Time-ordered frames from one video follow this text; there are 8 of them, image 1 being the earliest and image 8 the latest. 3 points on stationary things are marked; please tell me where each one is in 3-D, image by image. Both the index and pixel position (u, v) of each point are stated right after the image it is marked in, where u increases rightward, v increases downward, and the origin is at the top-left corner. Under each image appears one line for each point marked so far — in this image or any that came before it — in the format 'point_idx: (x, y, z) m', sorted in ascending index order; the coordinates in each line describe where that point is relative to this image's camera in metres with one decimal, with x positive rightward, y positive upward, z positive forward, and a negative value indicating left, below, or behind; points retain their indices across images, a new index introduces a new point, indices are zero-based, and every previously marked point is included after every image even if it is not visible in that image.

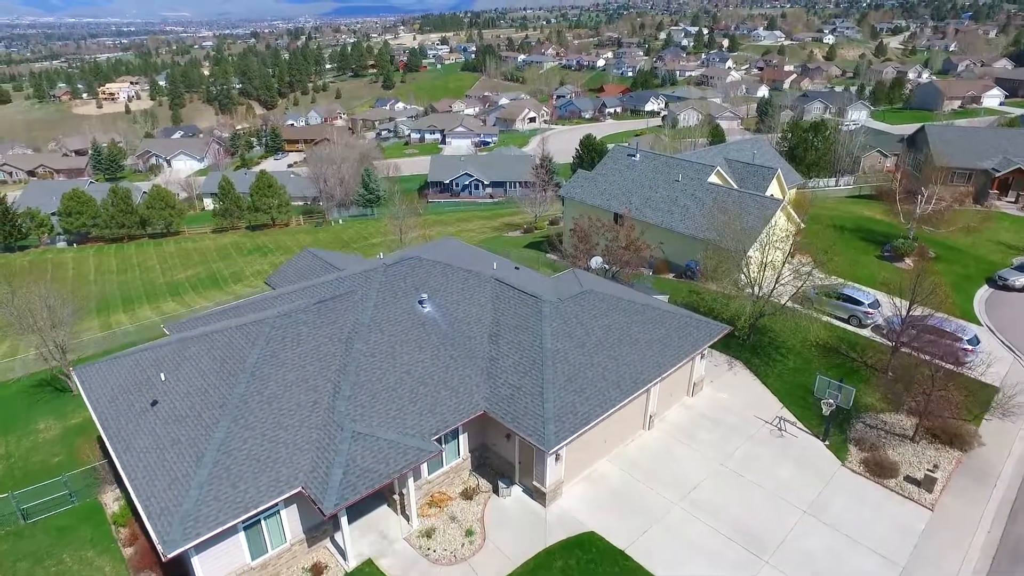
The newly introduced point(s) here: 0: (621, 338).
0: (+2.1, -0.9, +12.2) m
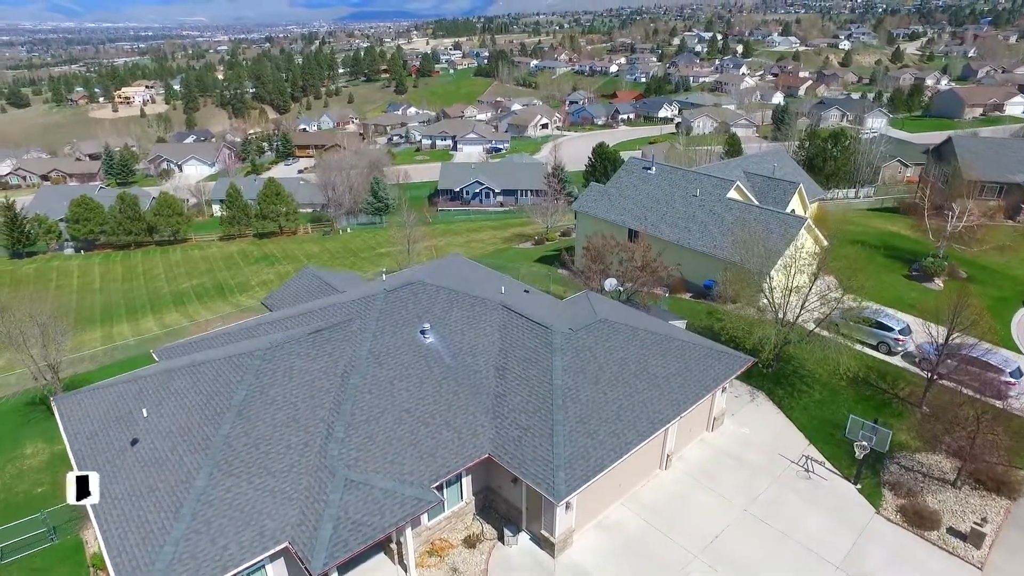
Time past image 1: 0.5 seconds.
0: (+2.2, -1.5, +11.3) m
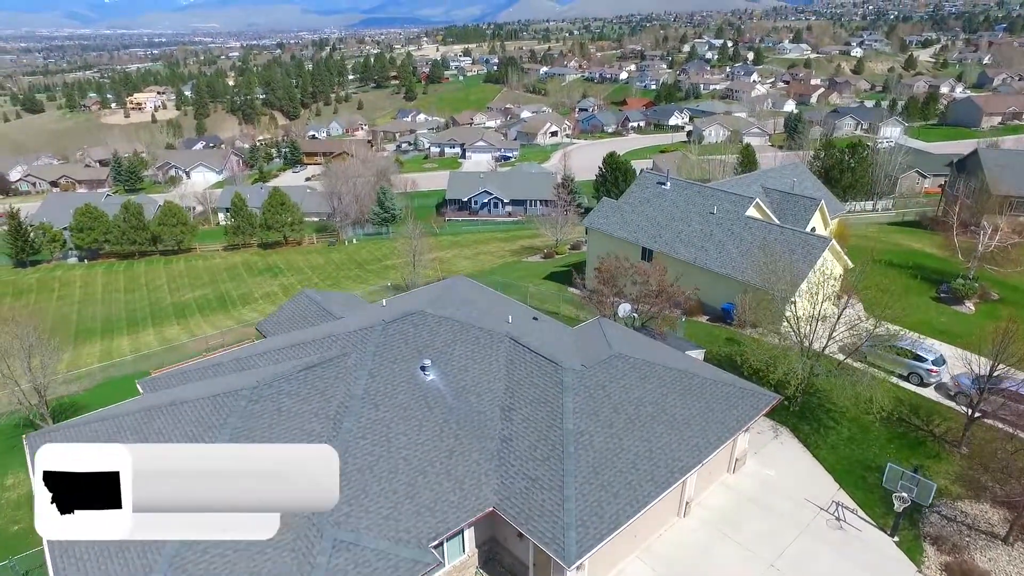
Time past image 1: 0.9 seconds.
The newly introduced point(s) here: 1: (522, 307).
0: (+2.3, -2.0, +10.4) m
1: (+0.3, -0.4, +14.1) m
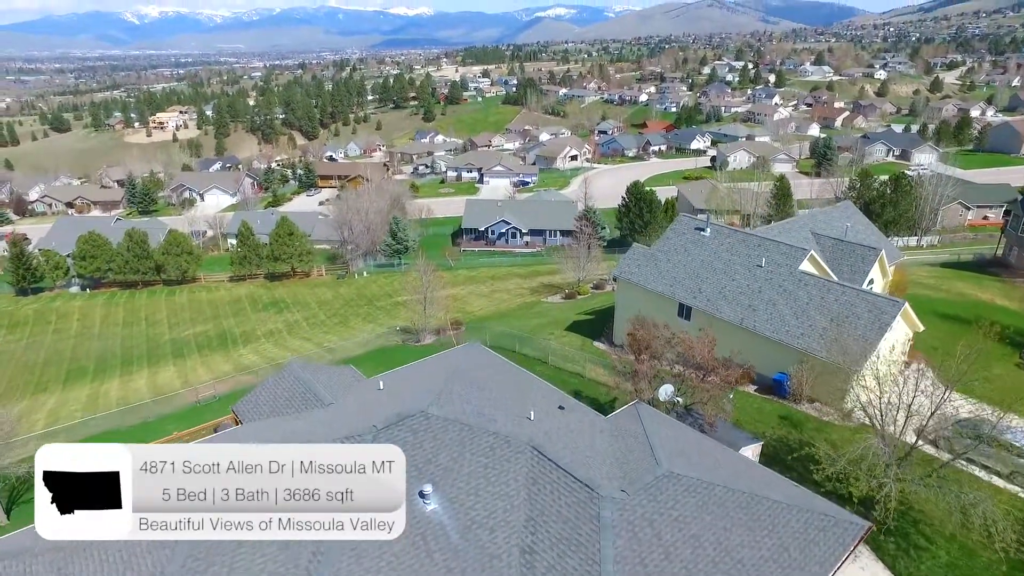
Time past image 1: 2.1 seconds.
0: (+2.6, -3.4, +8.1) m
1: (+0.7, -1.9, +11.9) m
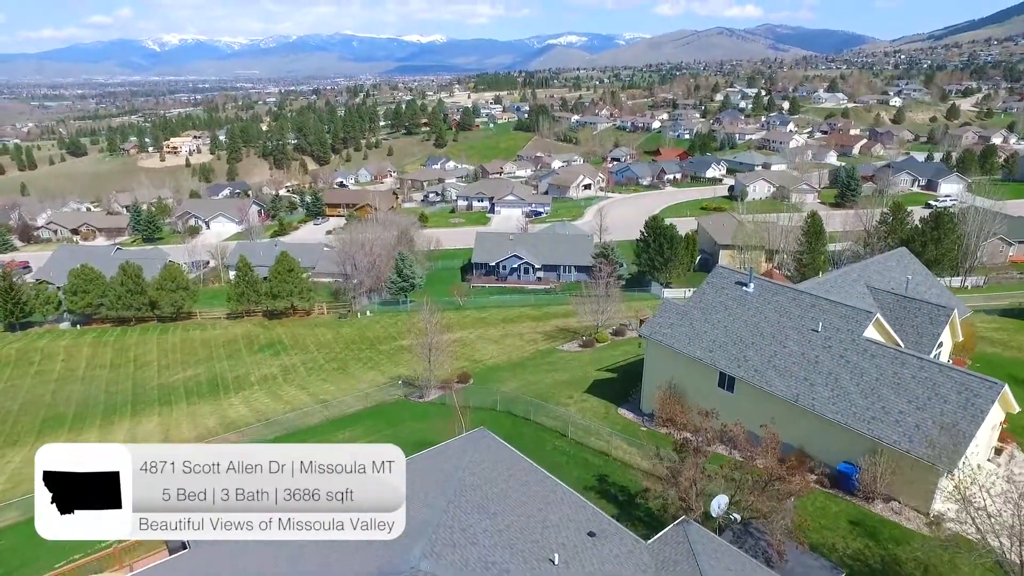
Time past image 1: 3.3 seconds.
0: (+2.8, -4.6, +5.6) m
1: (+0.9, -3.2, +9.5) m
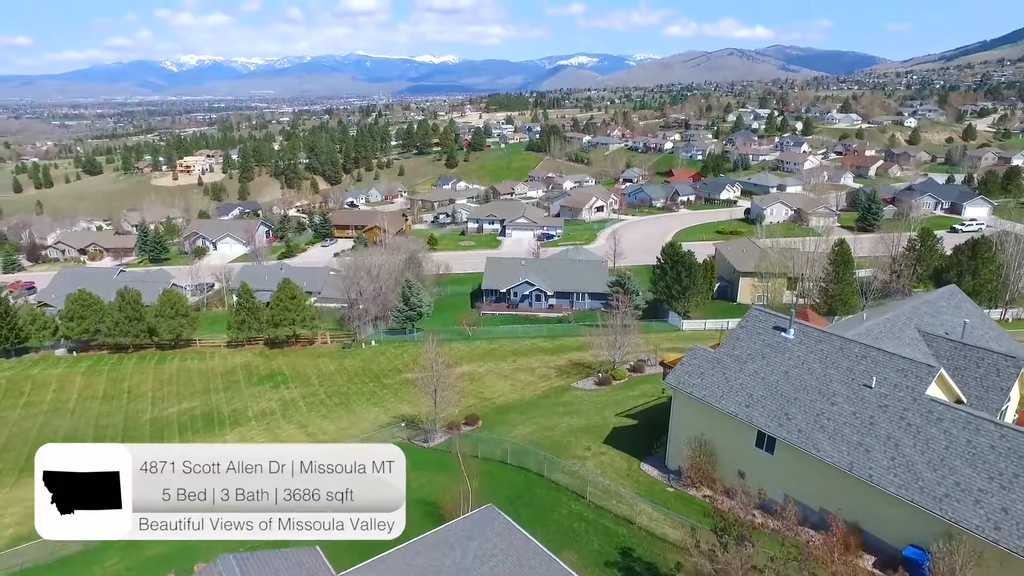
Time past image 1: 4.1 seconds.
0: (+2.9, -5.3, +3.8) m
1: (+1.1, -4.0, +7.7) m
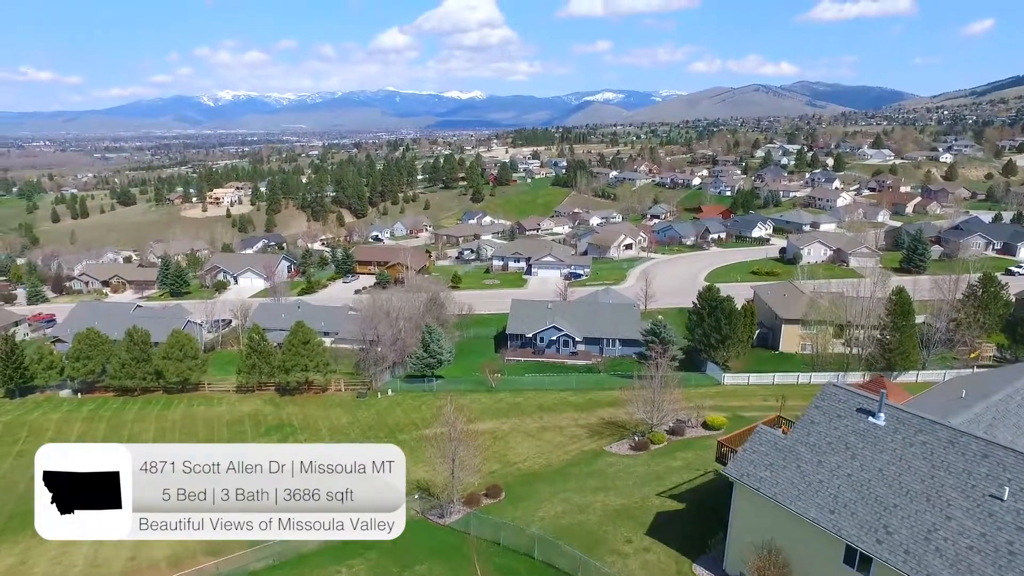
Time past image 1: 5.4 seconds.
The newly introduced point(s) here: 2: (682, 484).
0: (+3.0, -6.1, +1.1) m
1: (+1.4, -5.0, +5.2) m
2: (+4.9, -5.6, +18.7) m
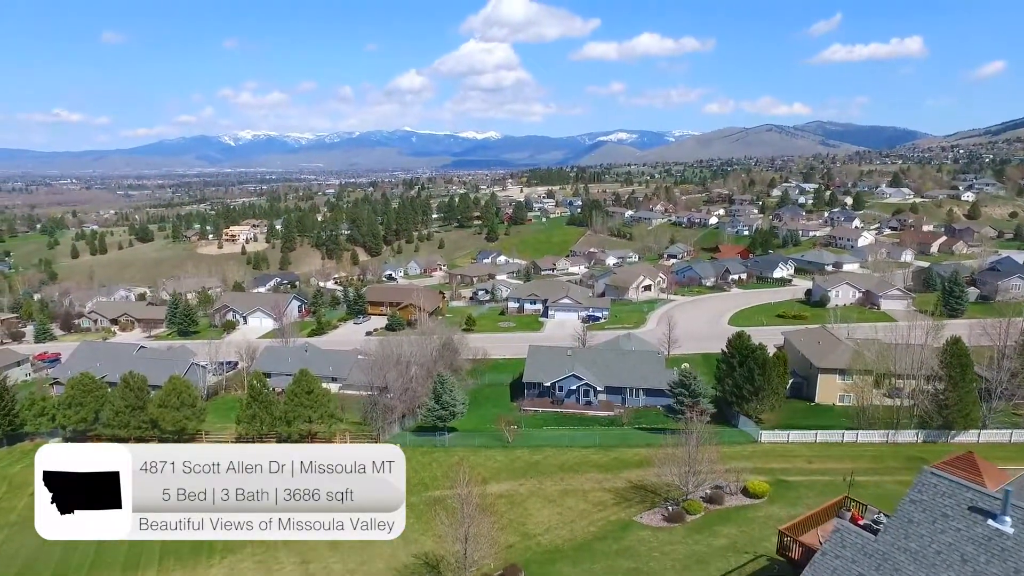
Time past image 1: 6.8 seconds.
0: (+3.2, -6.5, -1.4) m
1: (+1.6, -5.6, +2.7) m
2: (+5.5, -7.0, +16.1) m
